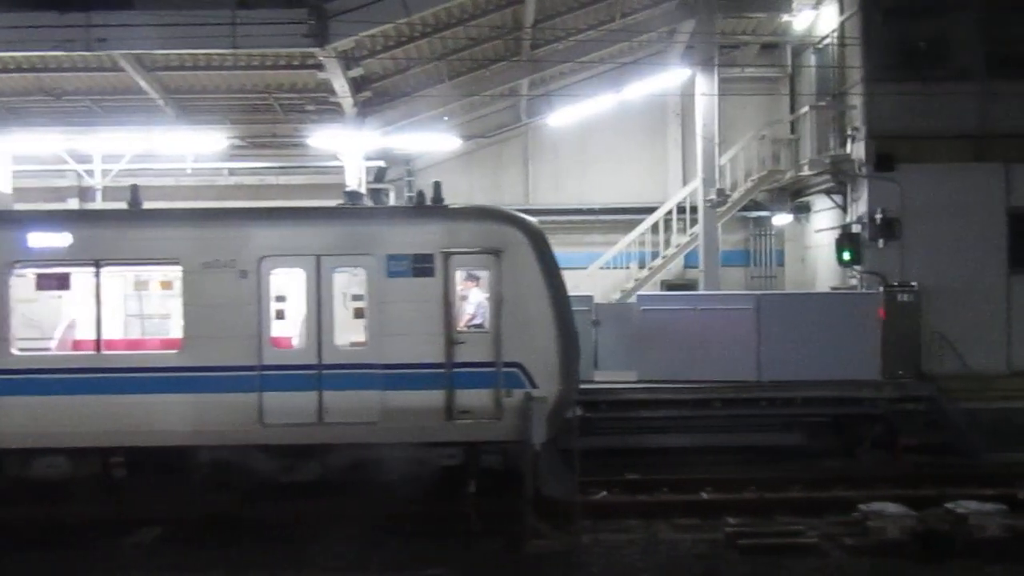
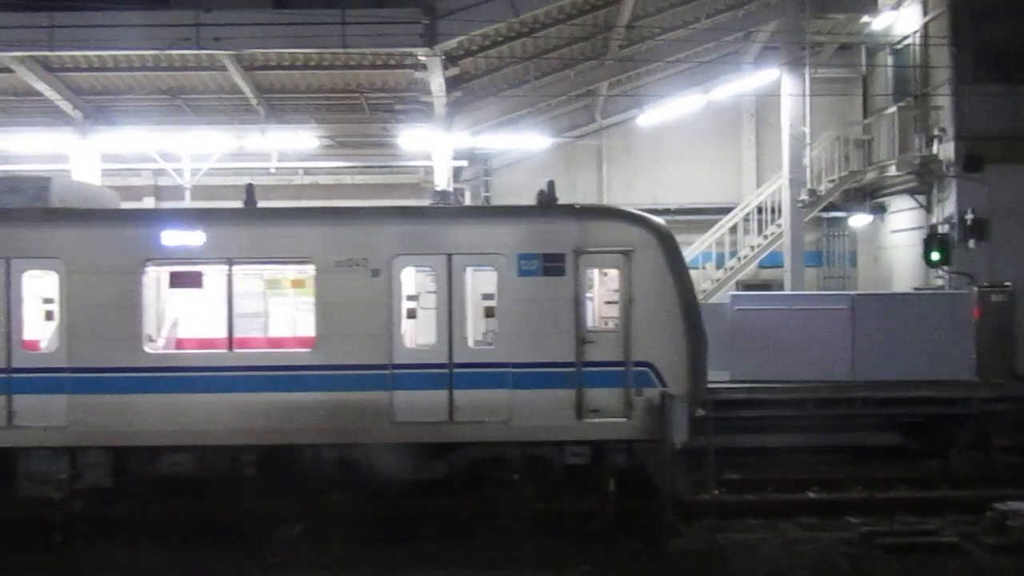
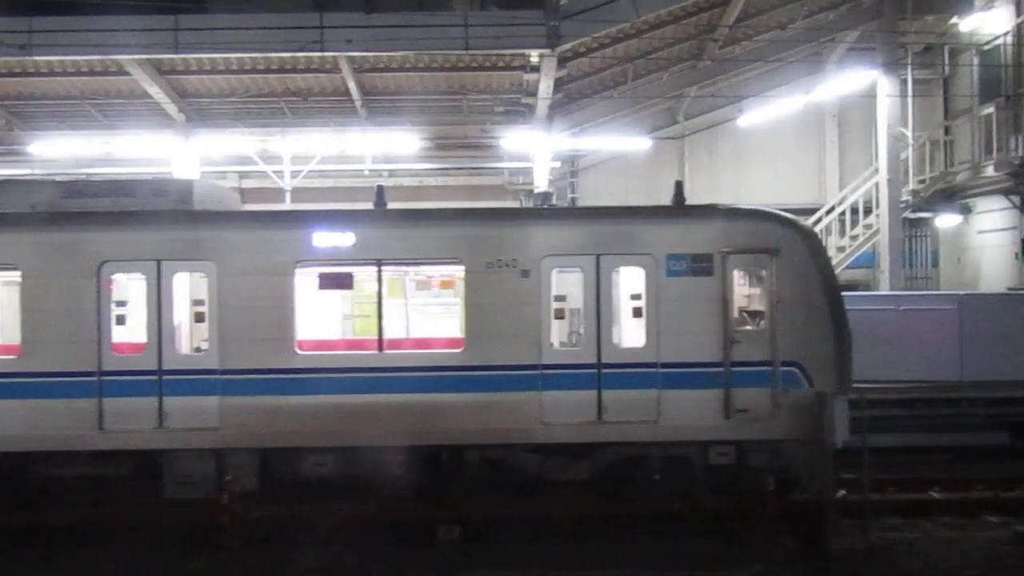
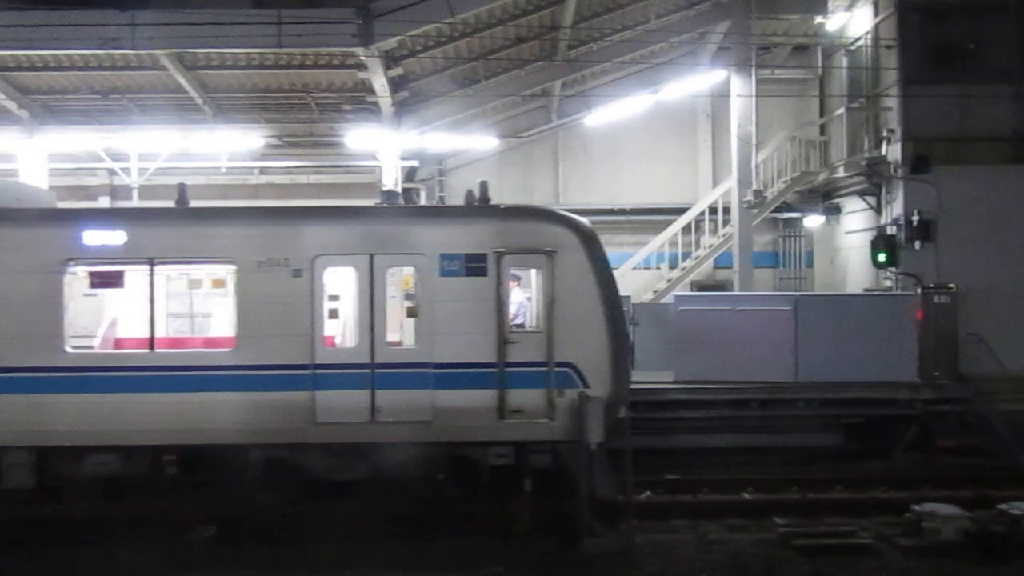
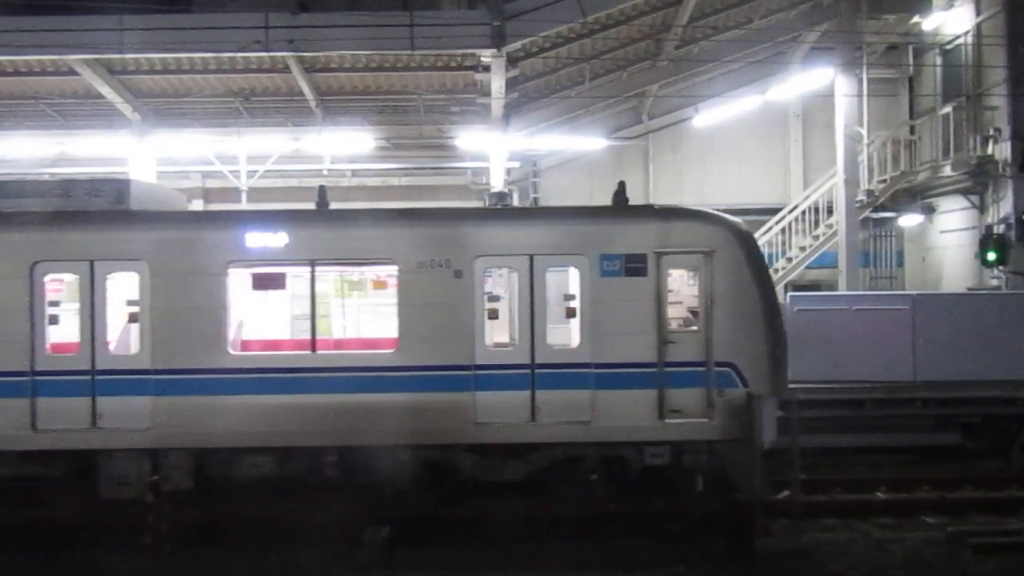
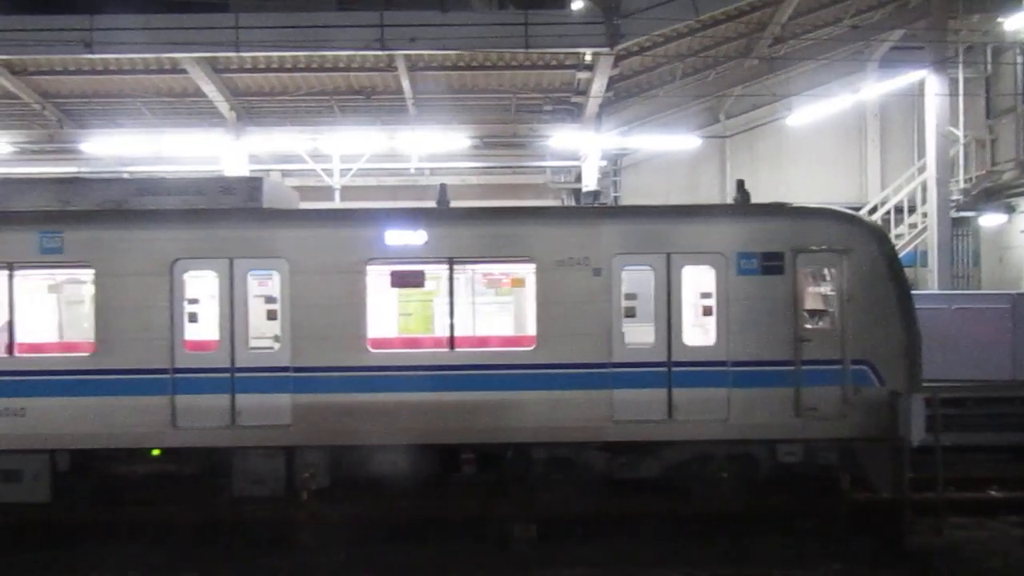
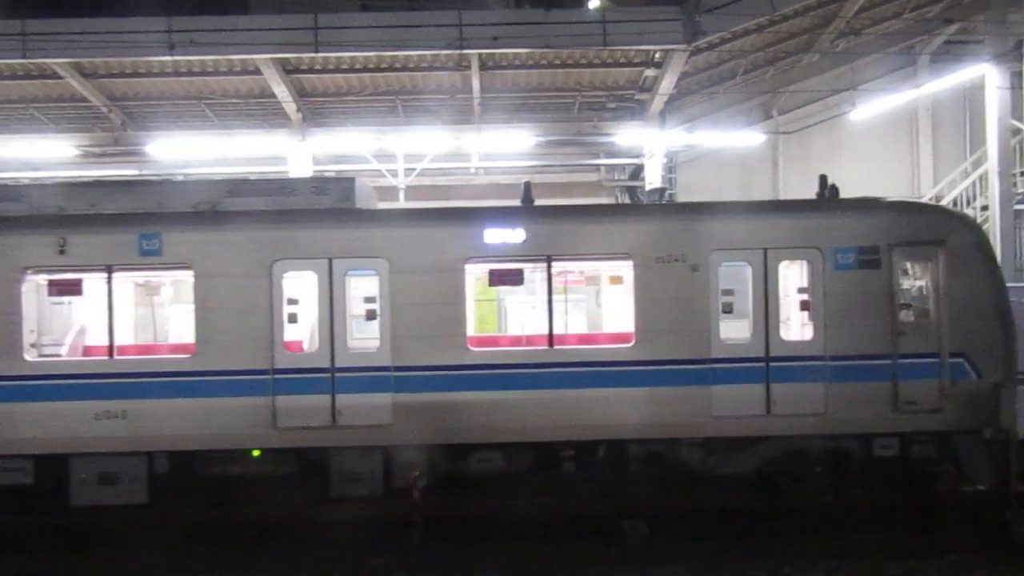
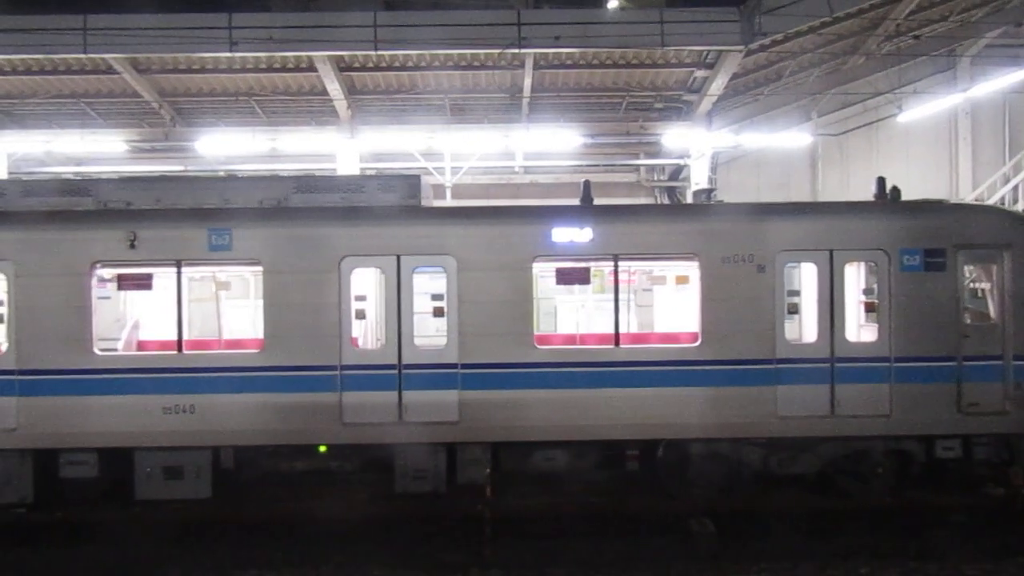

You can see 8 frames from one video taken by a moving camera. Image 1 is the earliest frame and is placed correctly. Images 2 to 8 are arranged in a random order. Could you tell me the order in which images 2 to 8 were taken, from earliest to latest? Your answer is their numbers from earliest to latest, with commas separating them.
4, 2, 5, 3, 6, 7, 8
